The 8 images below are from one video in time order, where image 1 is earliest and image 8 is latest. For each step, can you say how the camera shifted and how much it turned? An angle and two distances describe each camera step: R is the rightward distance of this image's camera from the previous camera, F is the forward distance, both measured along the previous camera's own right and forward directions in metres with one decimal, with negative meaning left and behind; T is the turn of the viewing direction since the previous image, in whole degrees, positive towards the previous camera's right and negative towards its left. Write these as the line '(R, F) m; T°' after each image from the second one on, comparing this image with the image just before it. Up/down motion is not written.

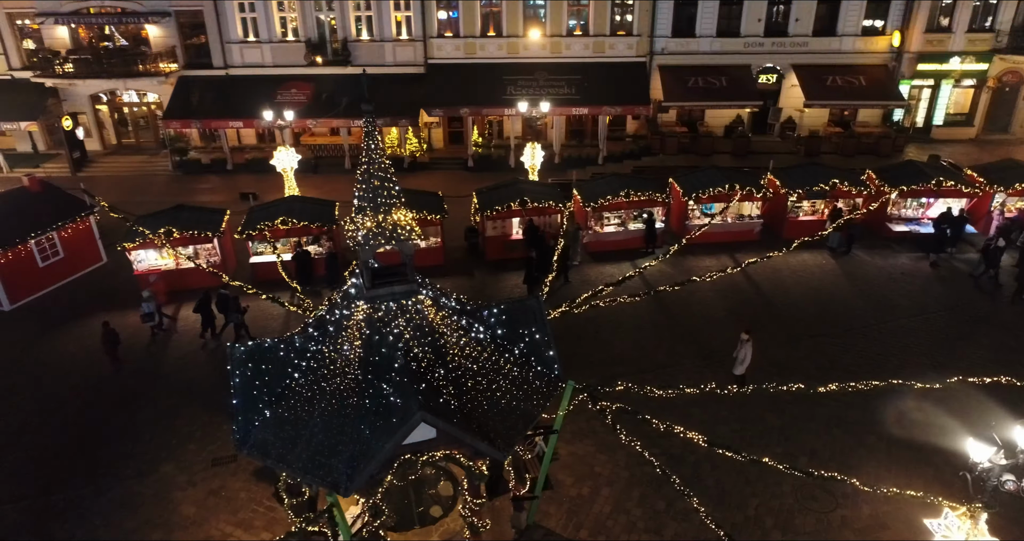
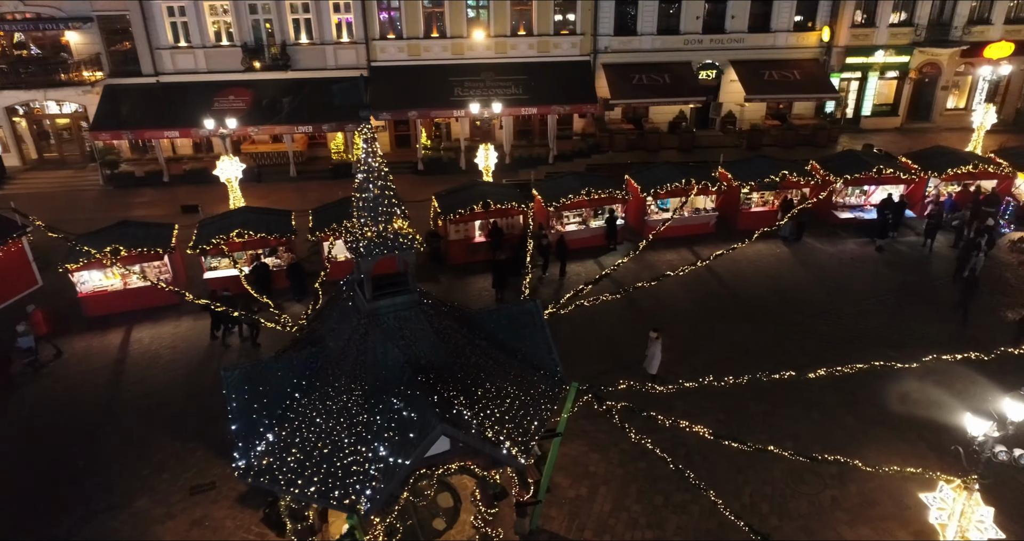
(-0.9, +0.2) m; +6°
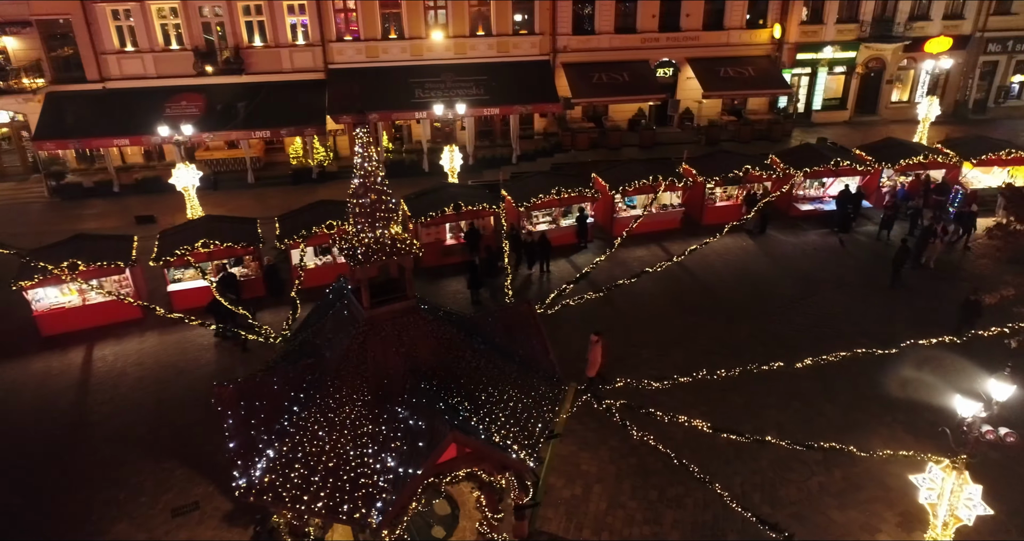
(-0.6, +0.1) m; +4°
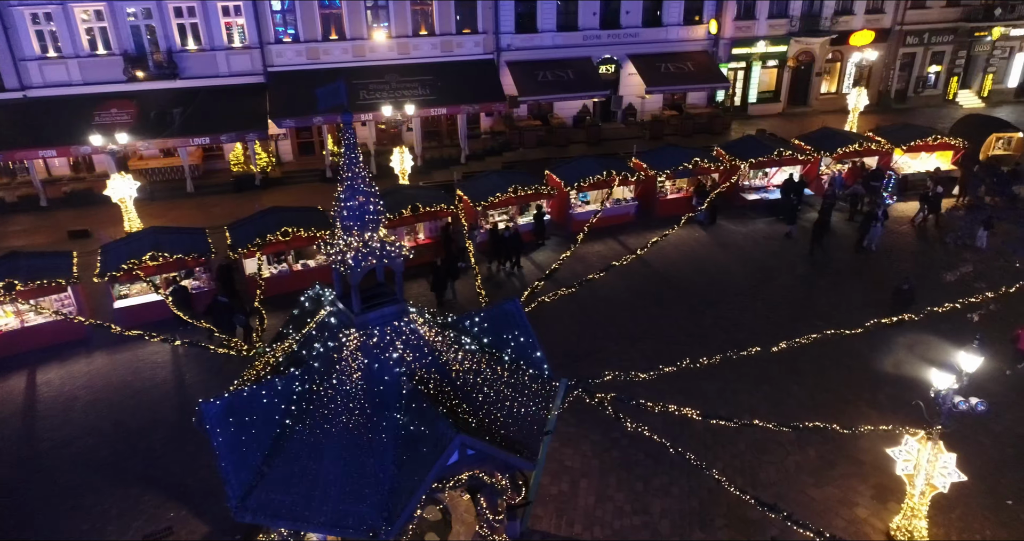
(-0.7, +0.1) m; +5°
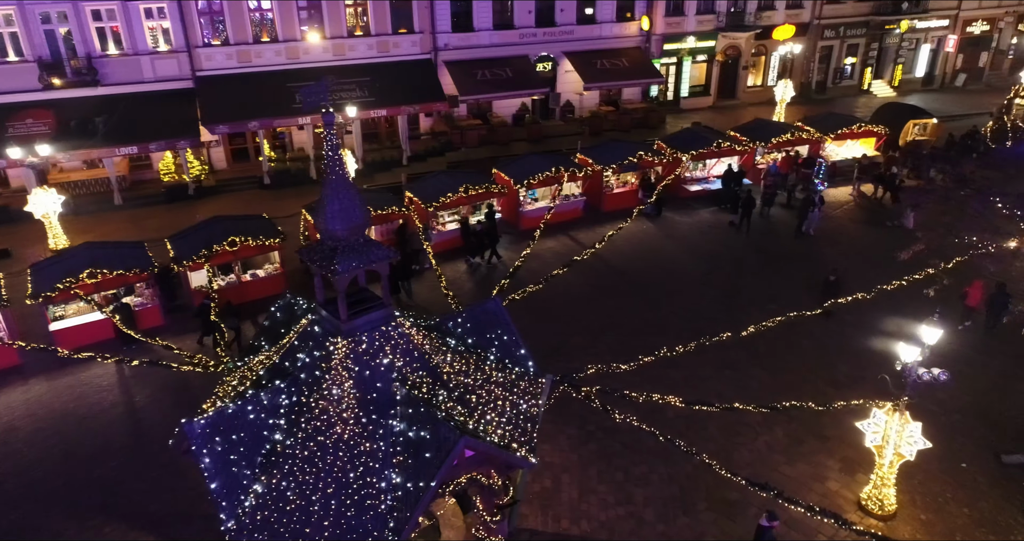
(-0.7, +0.1) m; +6°
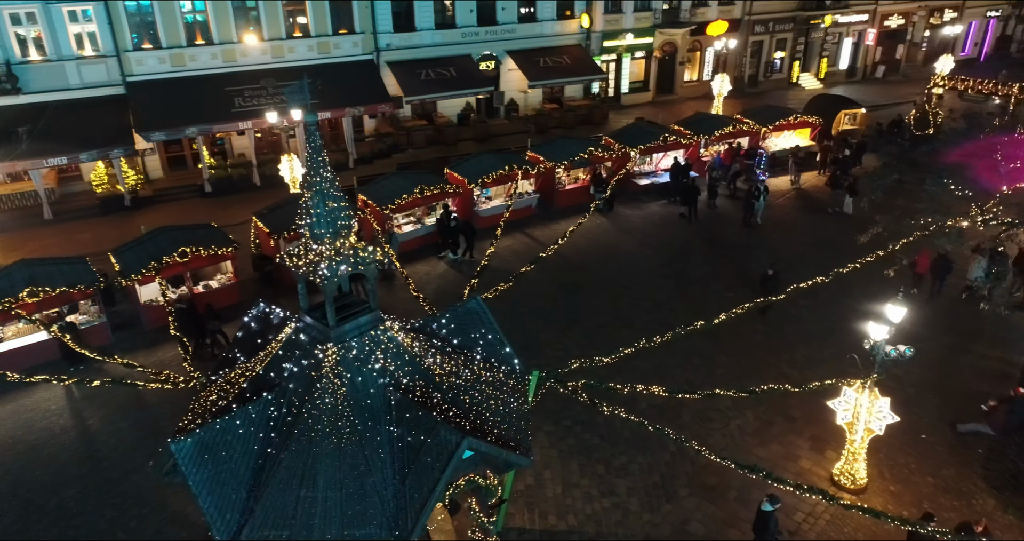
(-0.6, +0.1) m; +5°
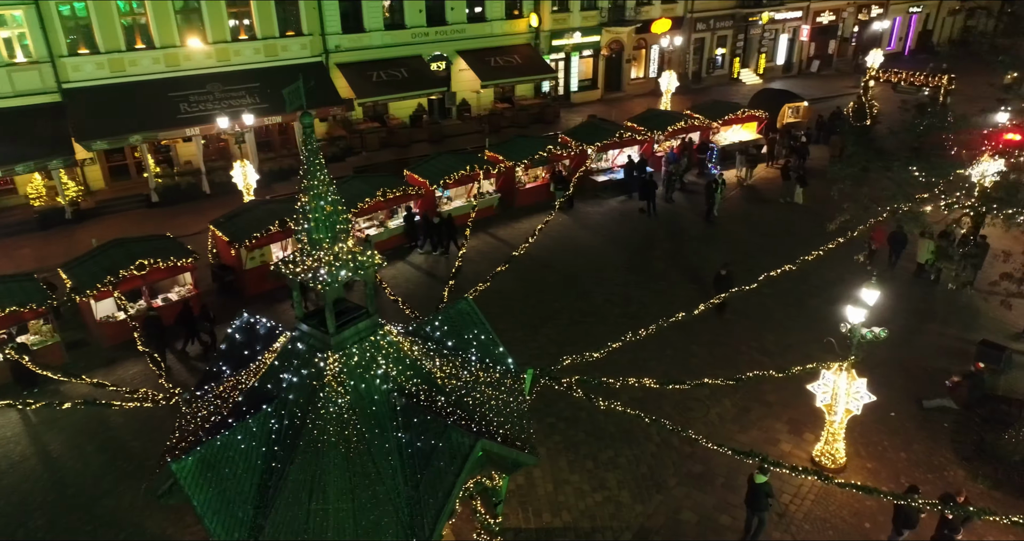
(-0.6, +0.1) m; +5°
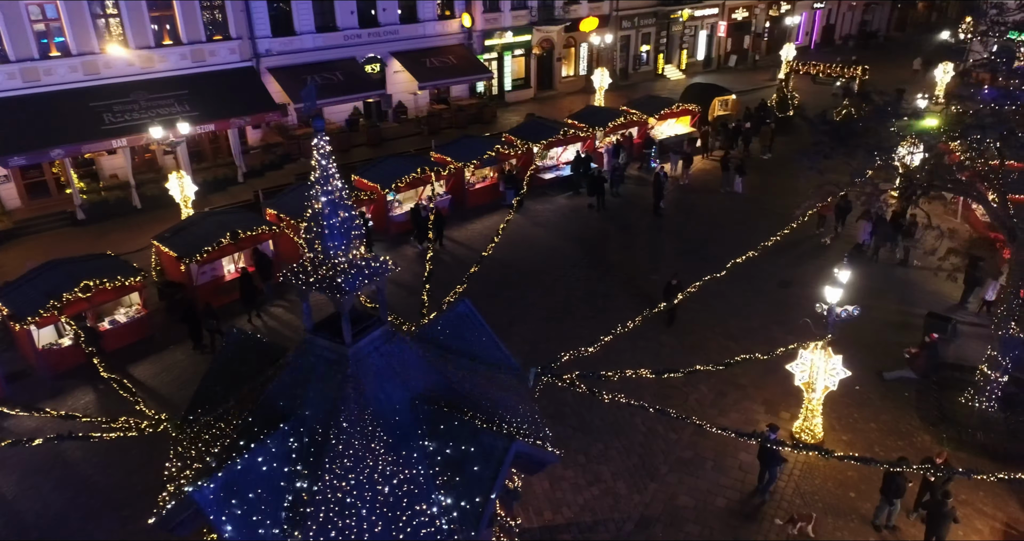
(-1.0, +0.1) m; +6°
